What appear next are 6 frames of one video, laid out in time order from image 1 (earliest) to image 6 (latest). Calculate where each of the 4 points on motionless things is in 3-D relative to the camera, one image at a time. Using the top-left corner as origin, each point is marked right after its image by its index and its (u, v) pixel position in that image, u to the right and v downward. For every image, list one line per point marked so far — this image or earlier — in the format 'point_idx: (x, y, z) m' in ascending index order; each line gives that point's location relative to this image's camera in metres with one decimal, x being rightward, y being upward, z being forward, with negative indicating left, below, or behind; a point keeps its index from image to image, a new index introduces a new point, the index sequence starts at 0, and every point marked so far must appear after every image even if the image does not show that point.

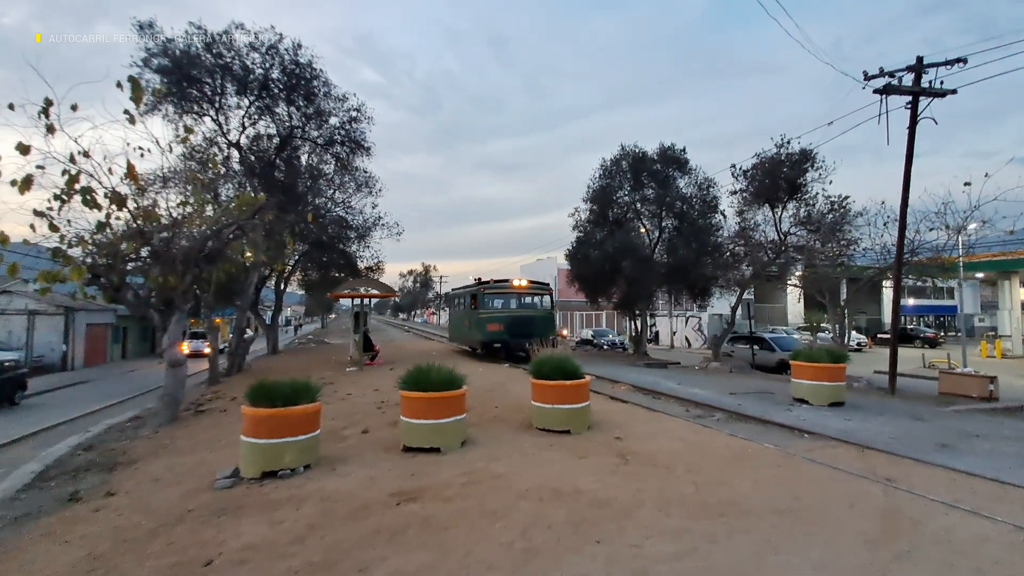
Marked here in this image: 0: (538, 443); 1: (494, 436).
0: (+0.5, -2.8, +8.6) m
1: (-0.4, -2.8, +9.2) m
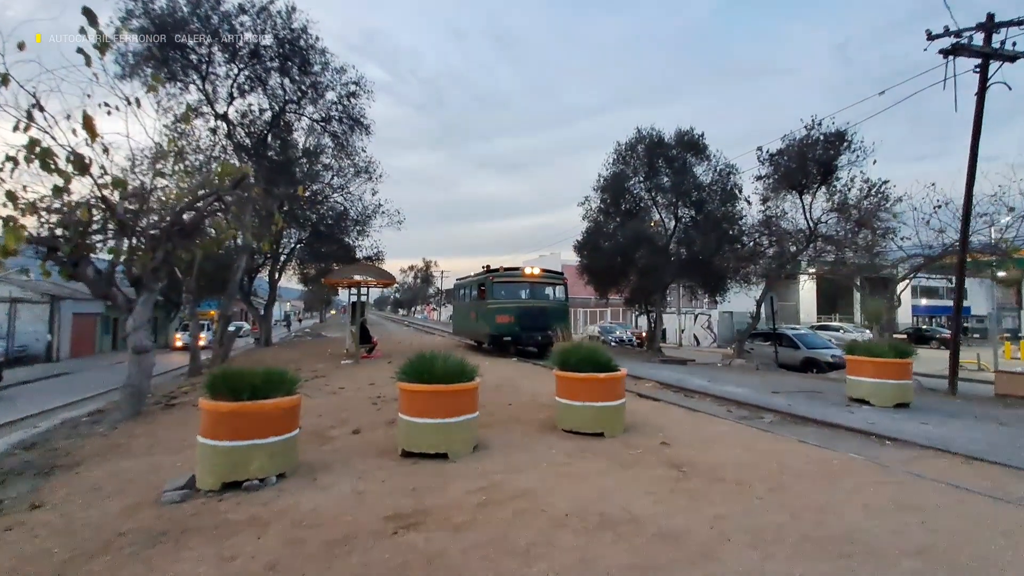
0: (+0.8, -2.3, +7.0) m
1: (0.0, -2.4, +7.6) m
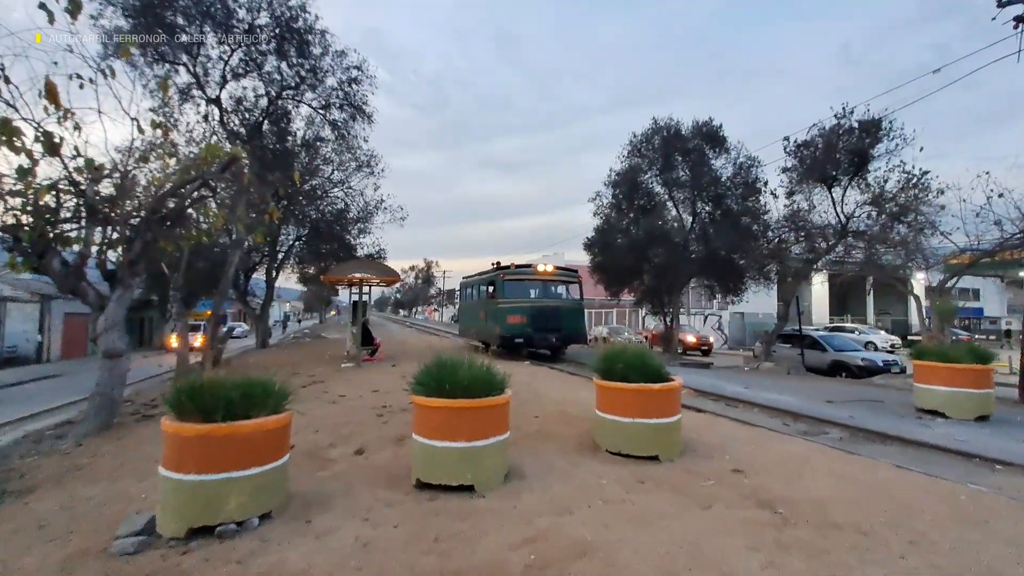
0: (+1.3, -2.2, +5.7) m
1: (+0.5, -2.3, +6.2) m
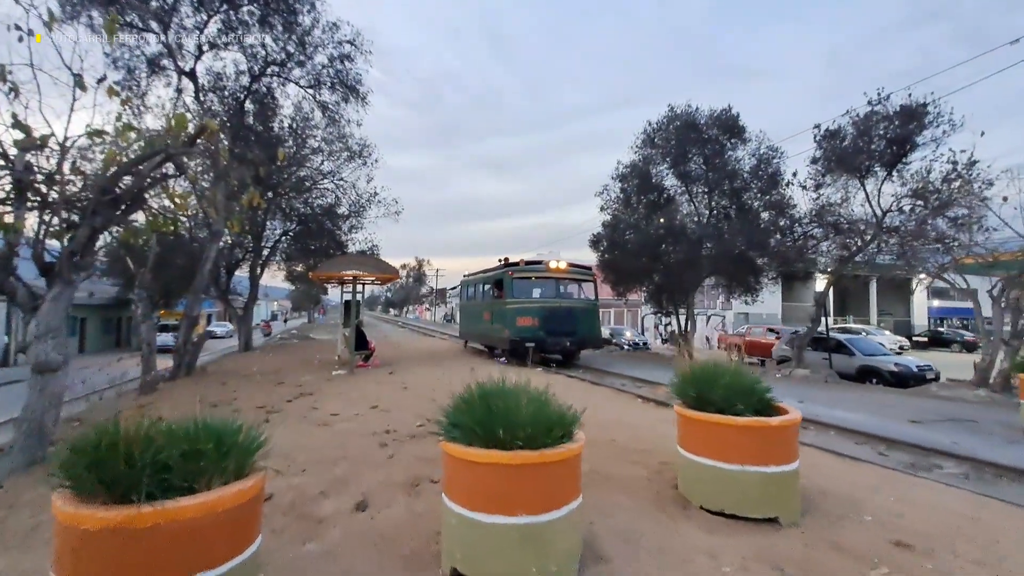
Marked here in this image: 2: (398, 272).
0: (+1.9, -2.2, +3.9) m
1: (+1.1, -2.2, +4.5) m
2: (-4.7, +0.6, +19.6) m
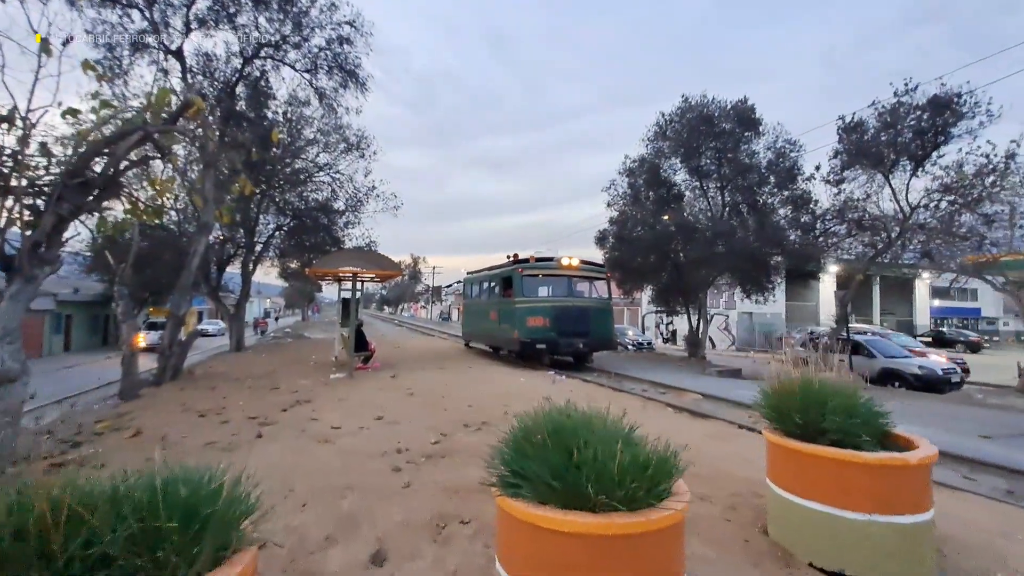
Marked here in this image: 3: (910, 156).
0: (+2.4, -2.2, +2.9) m
1: (+1.6, -2.2, +3.5) m
2: (-4.4, +0.7, +18.5) m
3: (+14.7, +4.8, +17.8) m
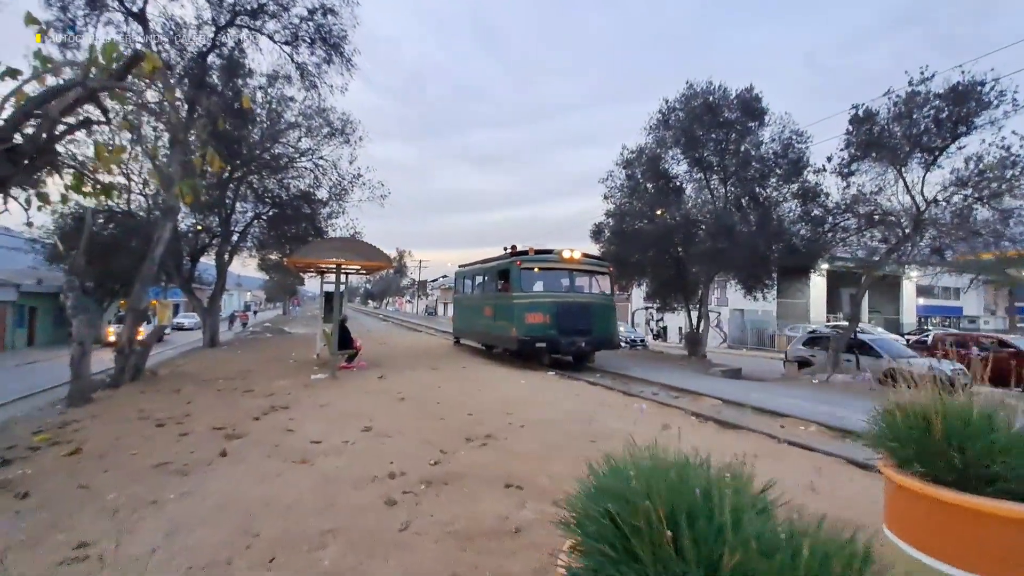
0: (+2.7, -2.2, +1.9) m
1: (+1.9, -2.2, +2.4) m
2: (-4.5, +1.0, +17.2) m
3: (+14.6, +4.9, +17.0) m
